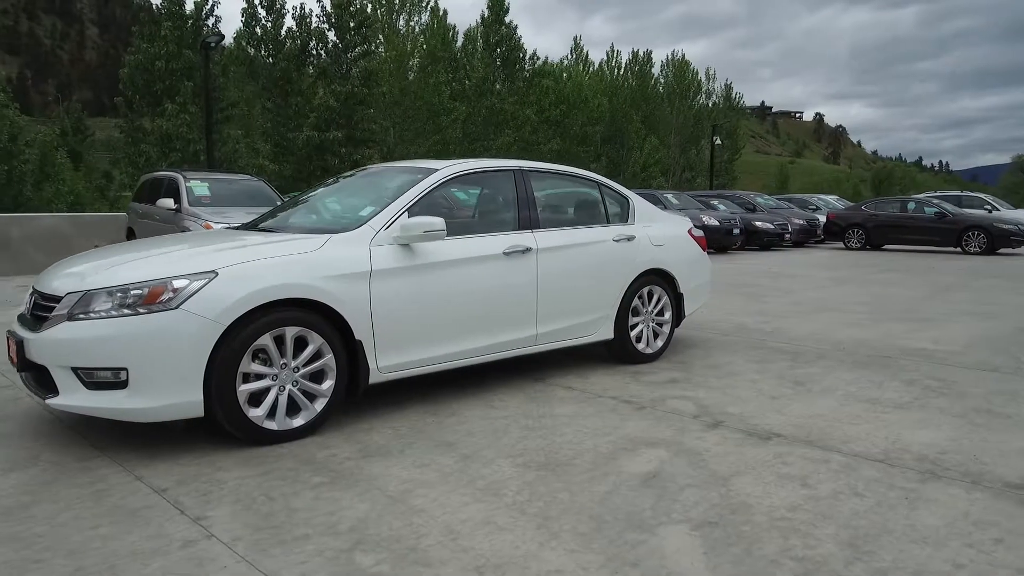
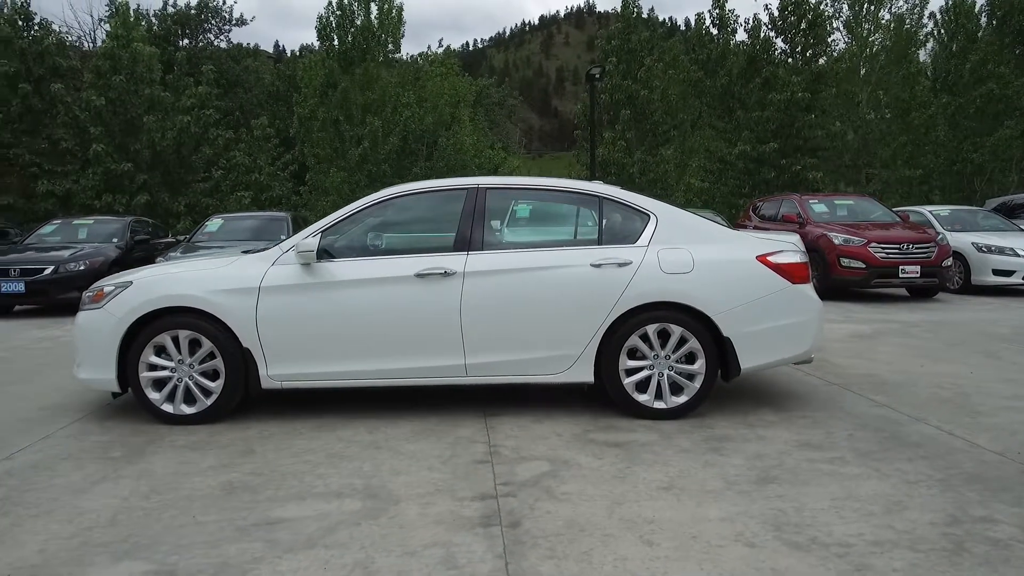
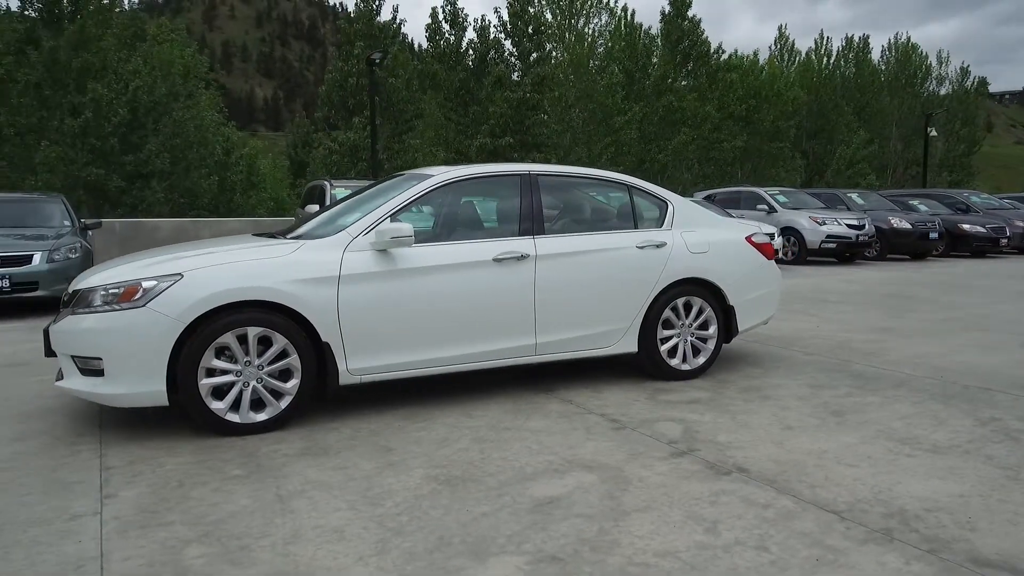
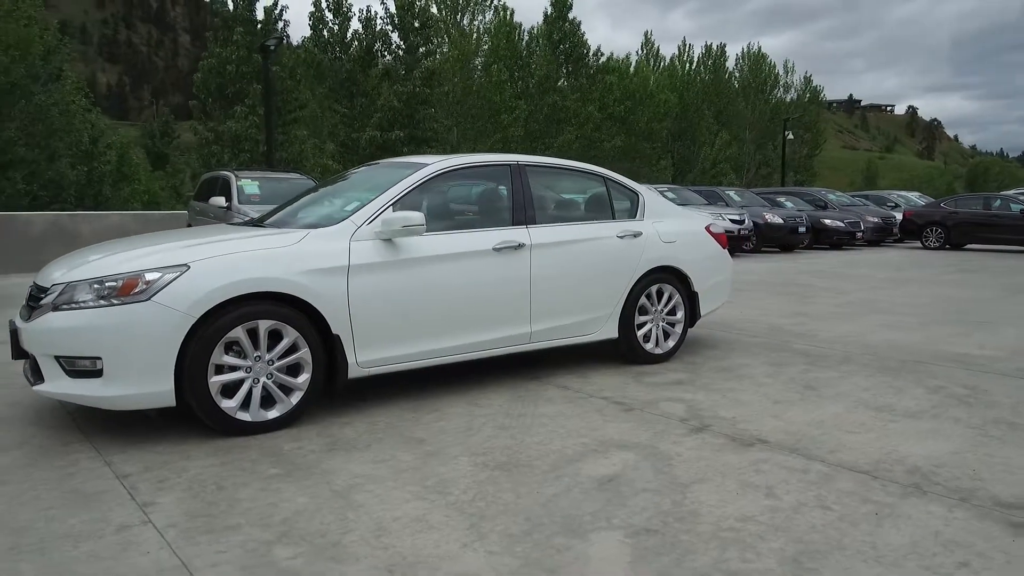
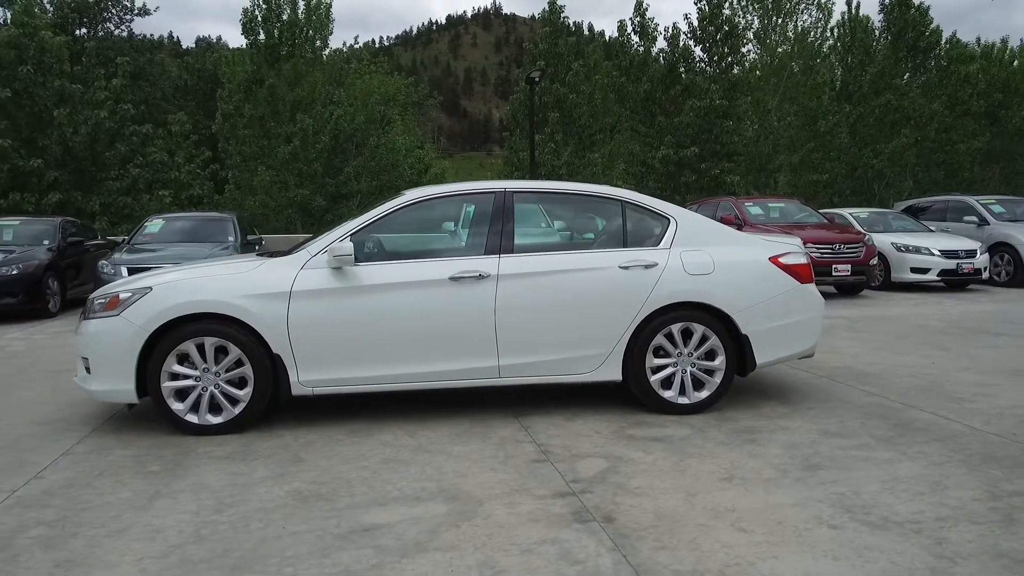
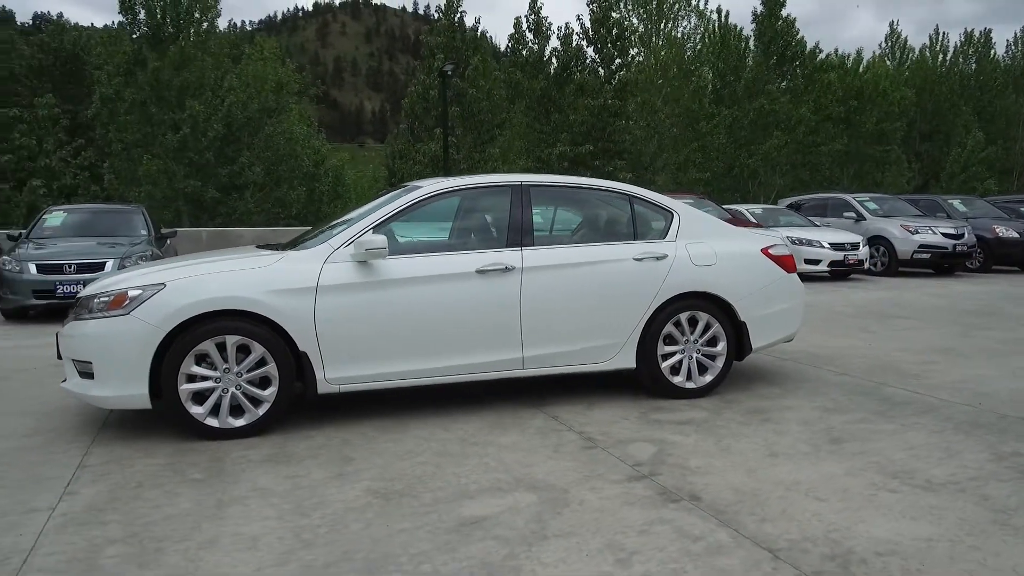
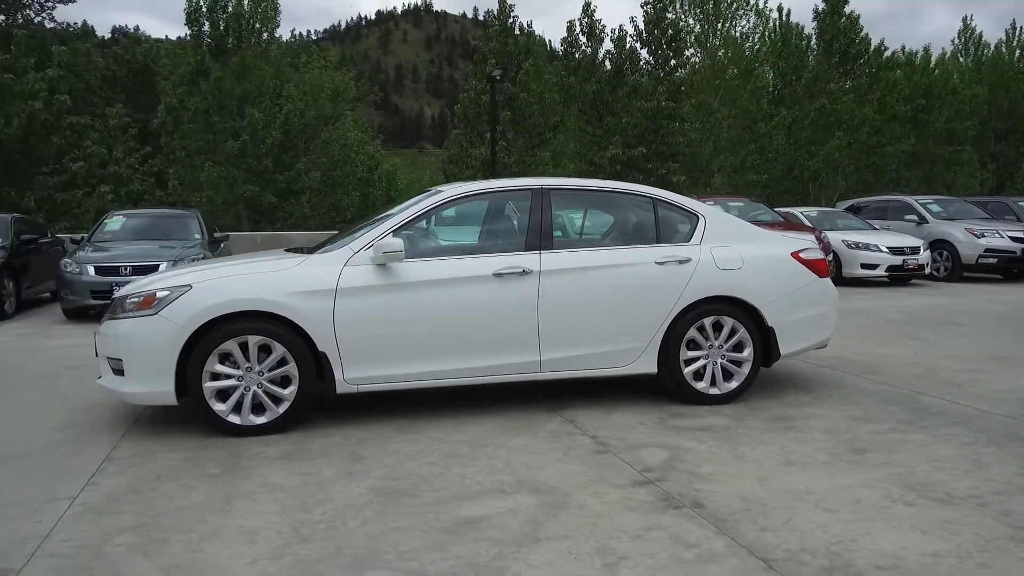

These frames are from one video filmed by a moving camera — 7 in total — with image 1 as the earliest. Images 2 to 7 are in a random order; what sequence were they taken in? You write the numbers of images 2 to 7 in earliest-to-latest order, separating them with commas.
4, 3, 6, 7, 5, 2
